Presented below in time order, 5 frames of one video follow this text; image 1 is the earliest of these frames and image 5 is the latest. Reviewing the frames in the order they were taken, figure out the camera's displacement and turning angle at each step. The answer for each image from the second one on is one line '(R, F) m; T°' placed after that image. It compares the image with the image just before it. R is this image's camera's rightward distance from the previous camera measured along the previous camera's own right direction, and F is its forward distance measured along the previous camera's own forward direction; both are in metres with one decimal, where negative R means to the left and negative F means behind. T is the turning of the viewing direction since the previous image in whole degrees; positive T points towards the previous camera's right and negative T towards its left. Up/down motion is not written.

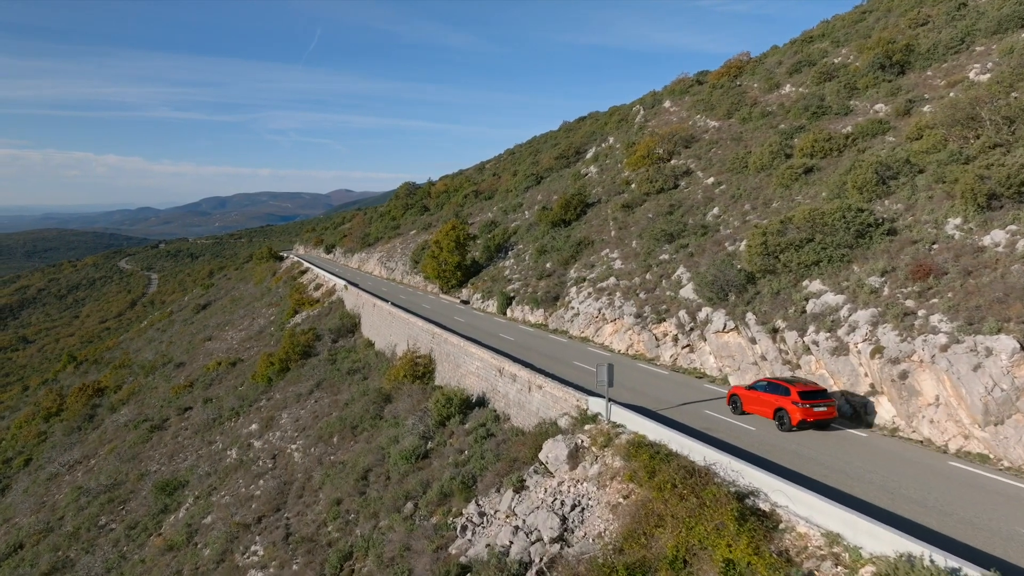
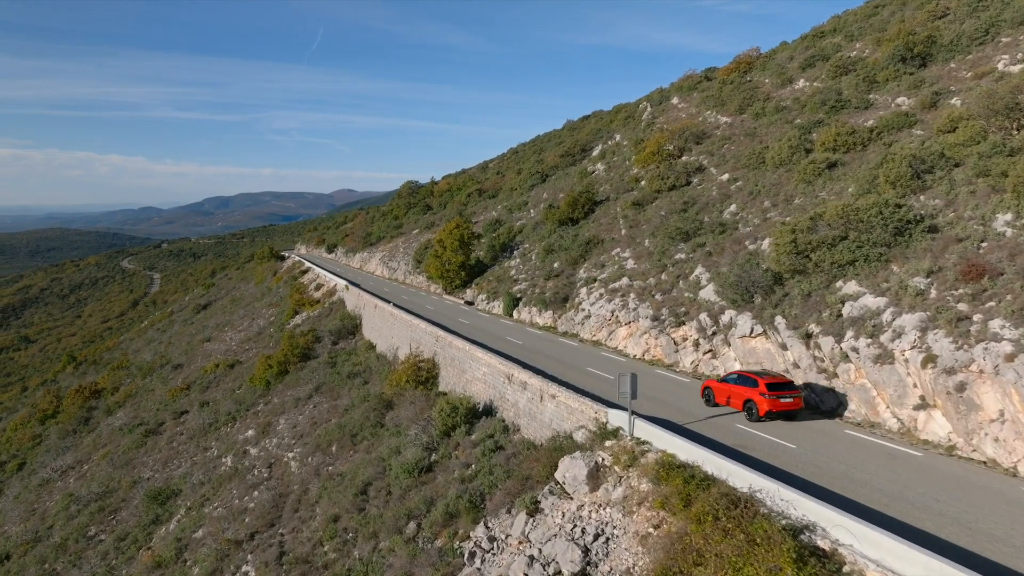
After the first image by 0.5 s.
(-0.2, +1.1) m; 0°
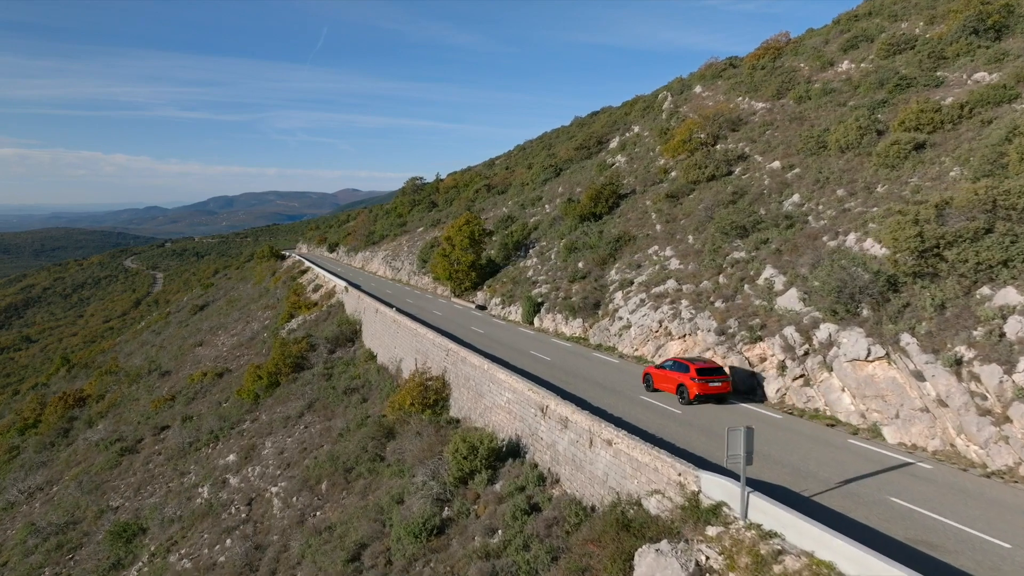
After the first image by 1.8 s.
(-0.5, +3.3) m; 0°
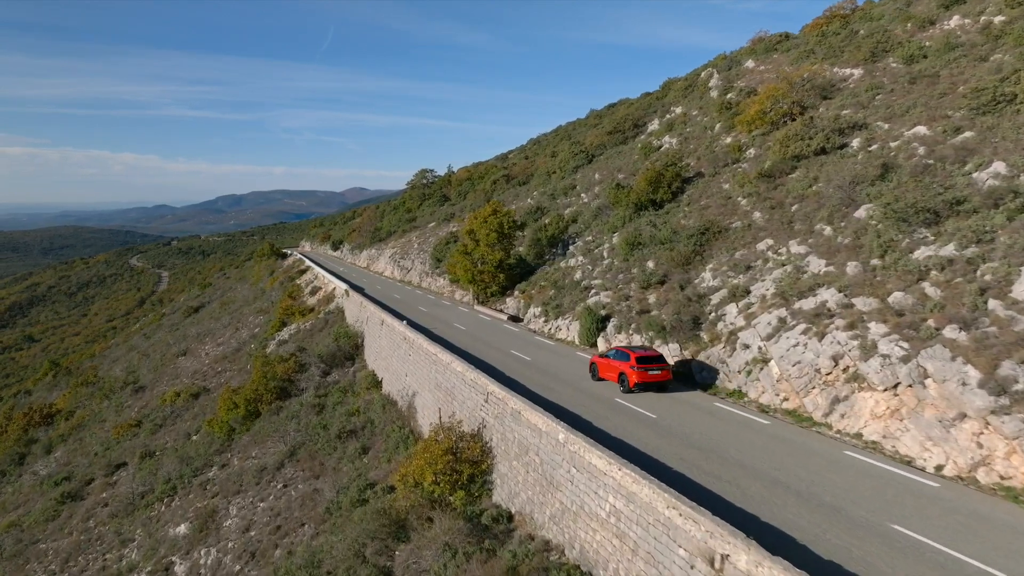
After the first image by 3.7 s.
(-1.1, +6.1) m; -1°
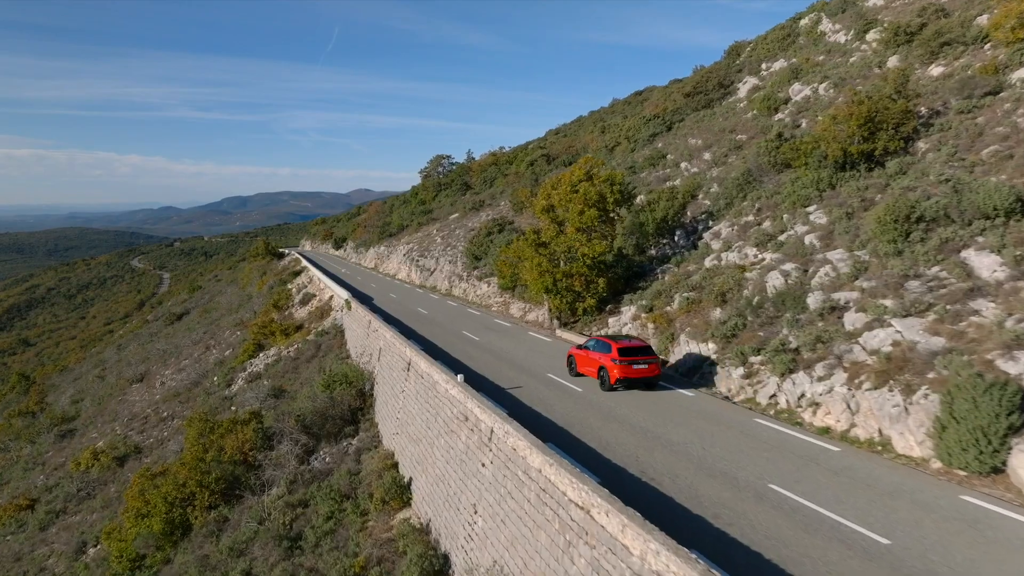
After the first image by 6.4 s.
(-2.2, +10.2) m; 0°
